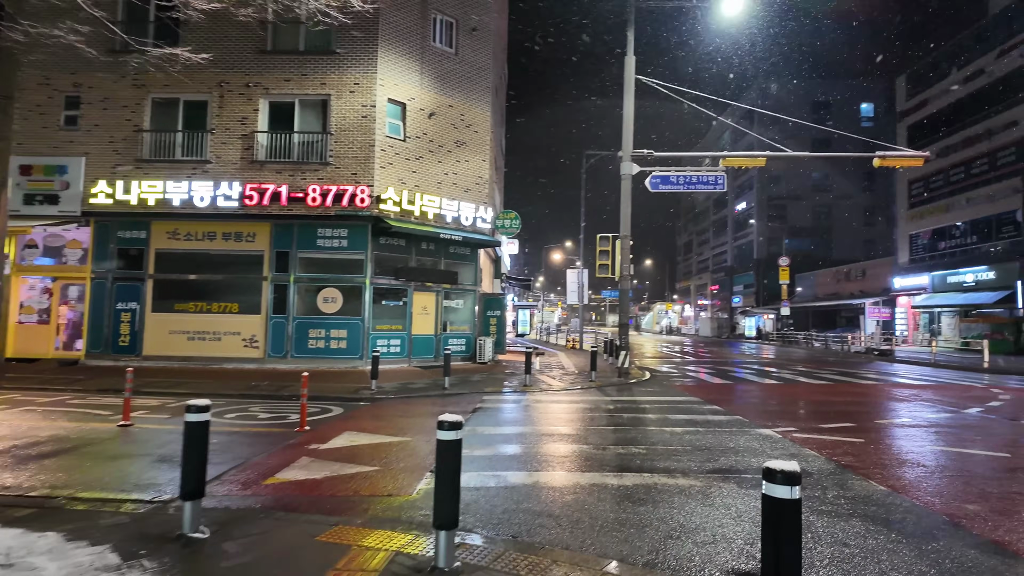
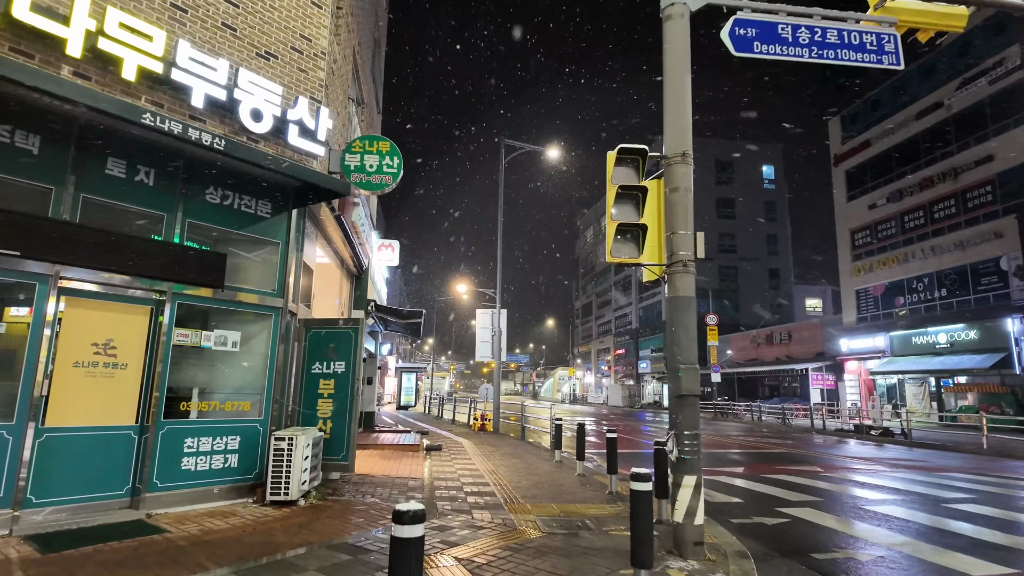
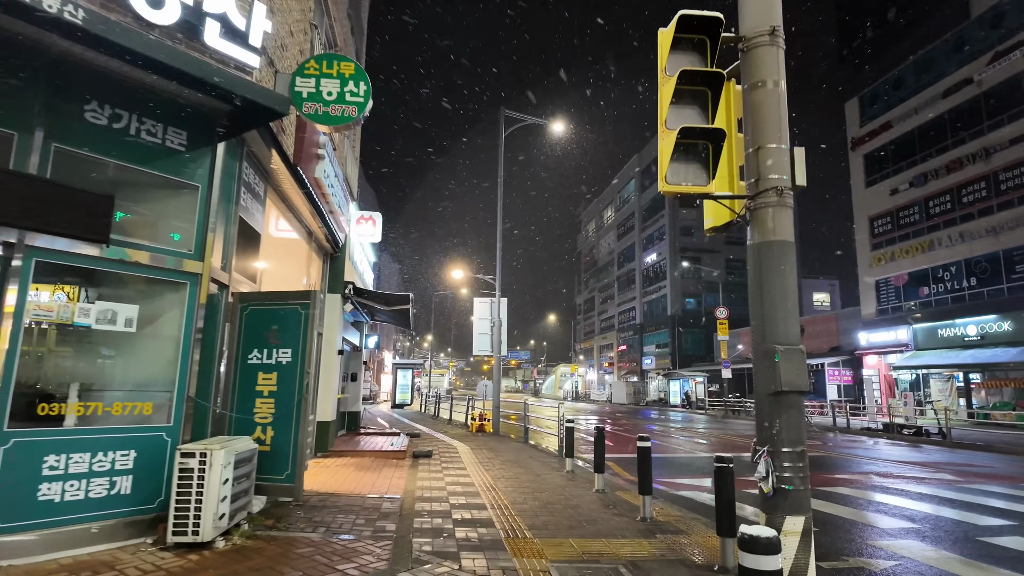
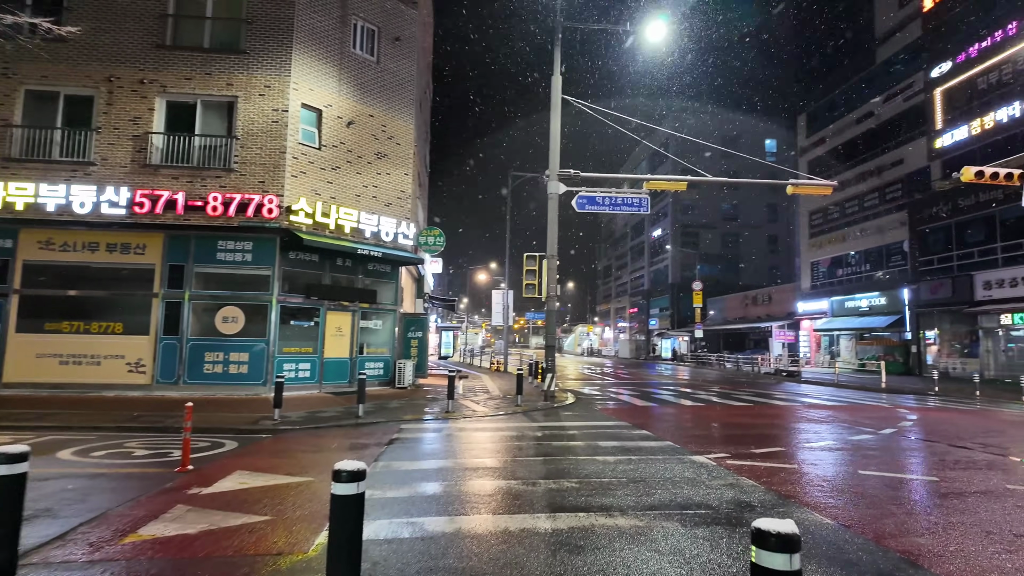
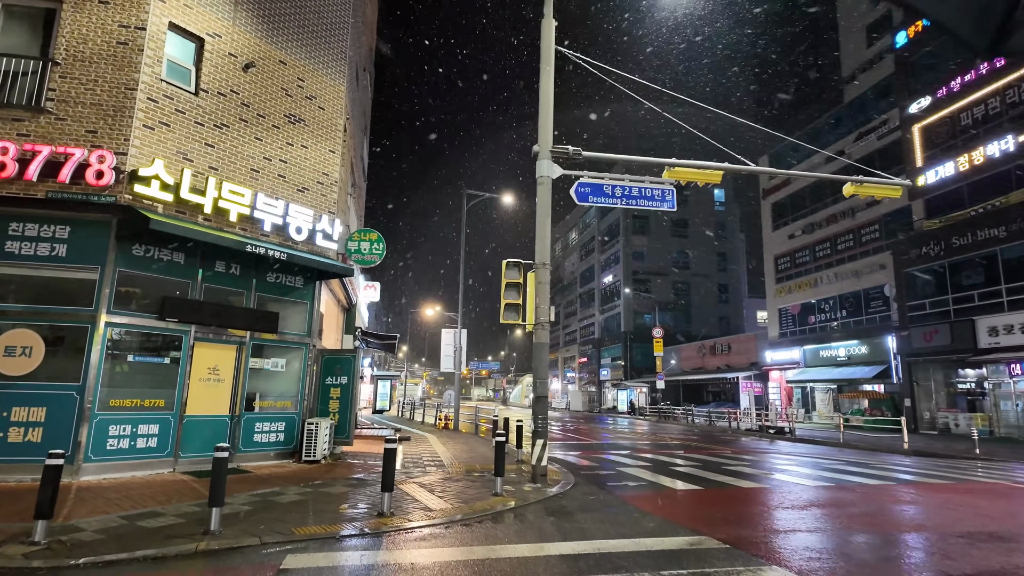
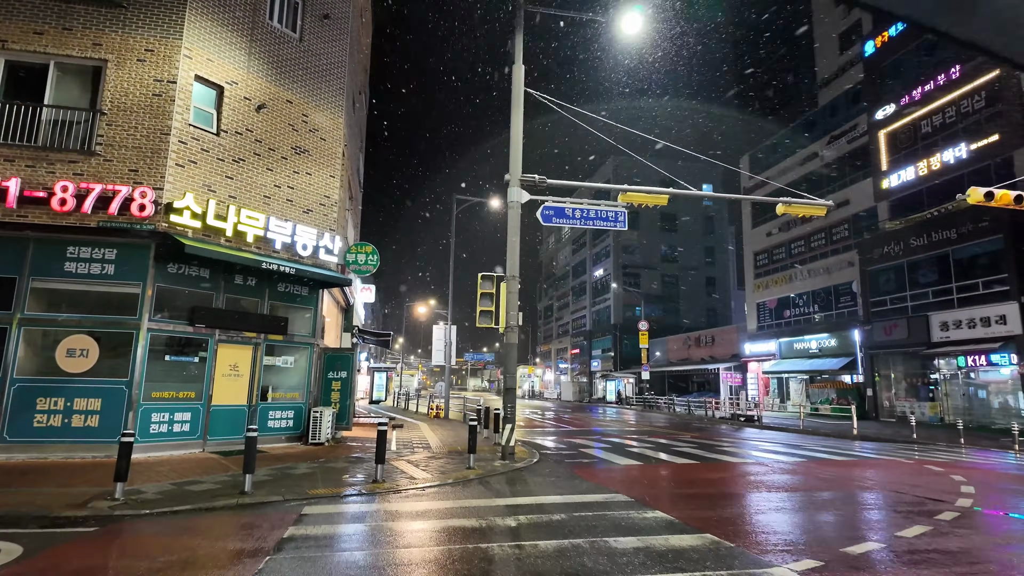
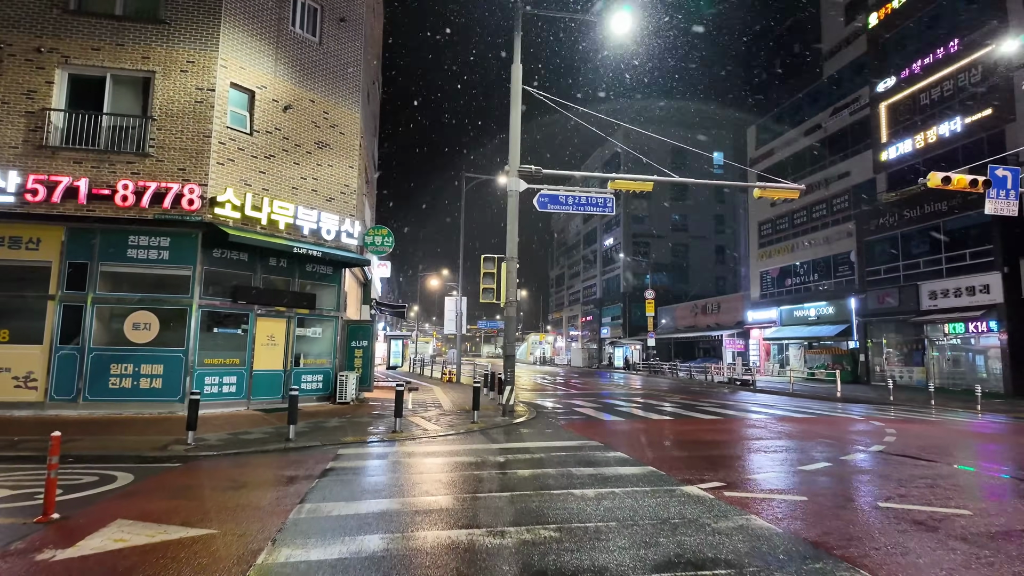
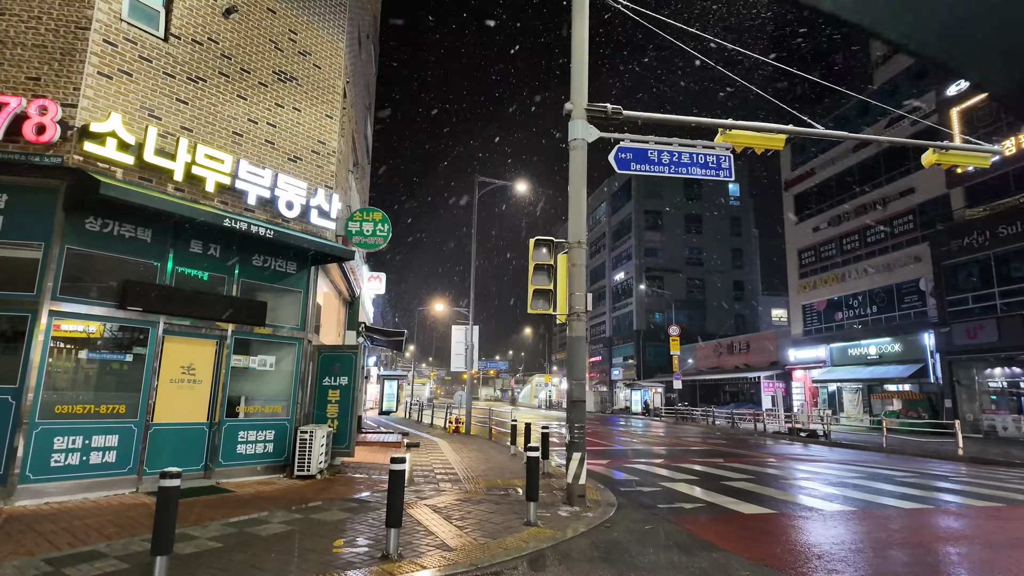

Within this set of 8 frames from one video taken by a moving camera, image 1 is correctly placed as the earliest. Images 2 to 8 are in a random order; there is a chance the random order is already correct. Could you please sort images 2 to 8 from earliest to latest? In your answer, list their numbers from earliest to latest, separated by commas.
4, 7, 6, 5, 8, 2, 3
